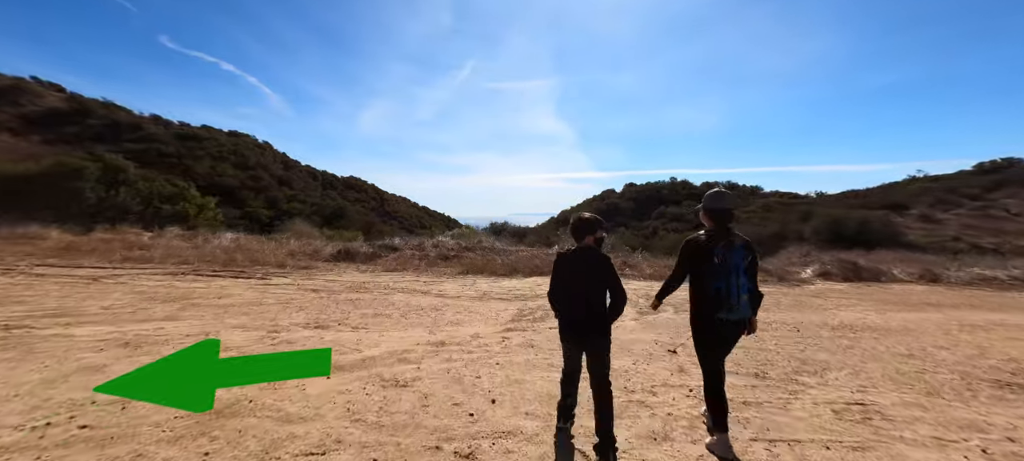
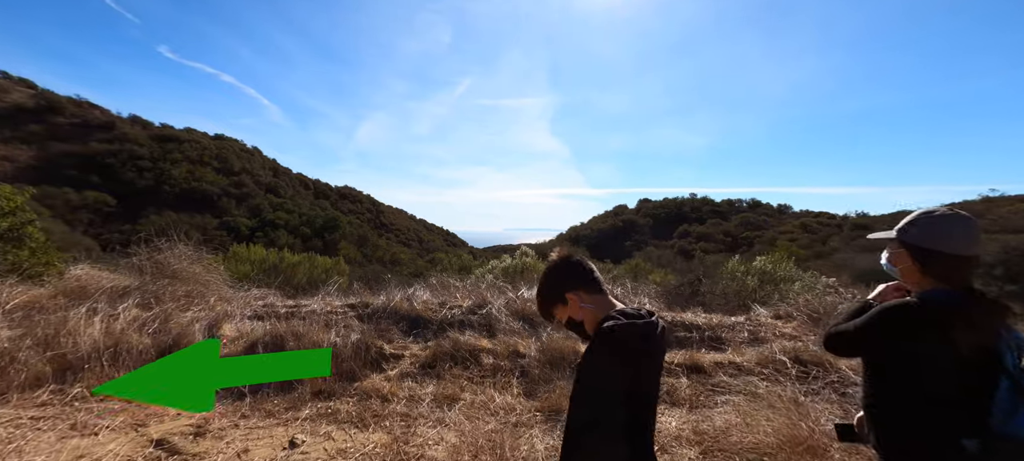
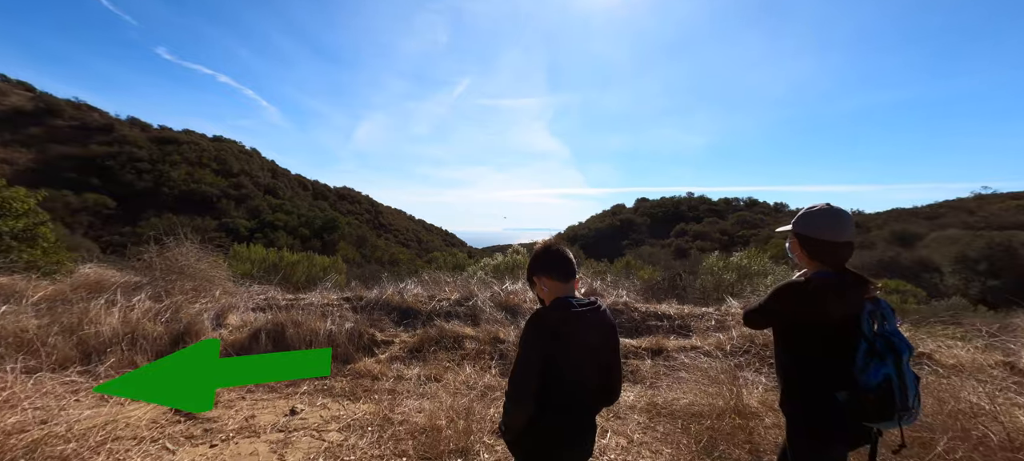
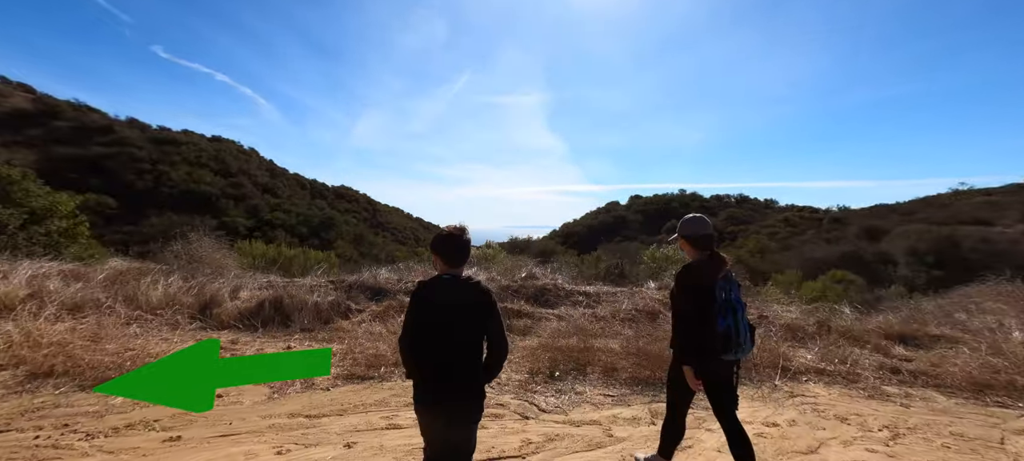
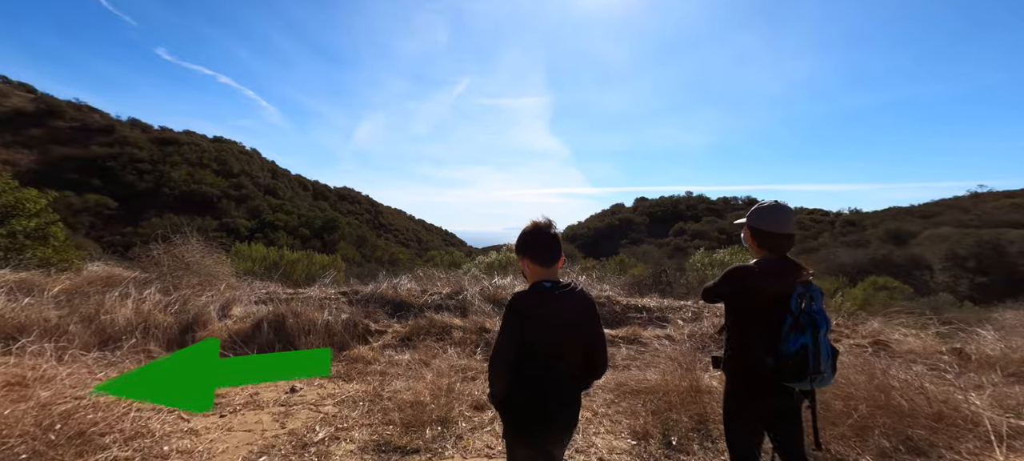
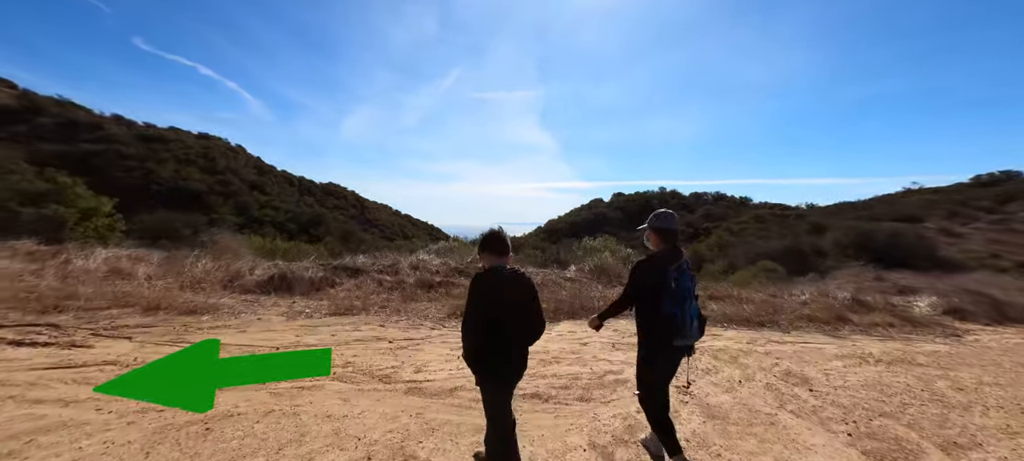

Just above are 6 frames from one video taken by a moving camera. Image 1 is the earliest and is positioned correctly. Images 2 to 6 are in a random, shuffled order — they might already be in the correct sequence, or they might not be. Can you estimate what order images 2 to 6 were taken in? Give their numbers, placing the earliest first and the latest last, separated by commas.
6, 4, 5, 3, 2
